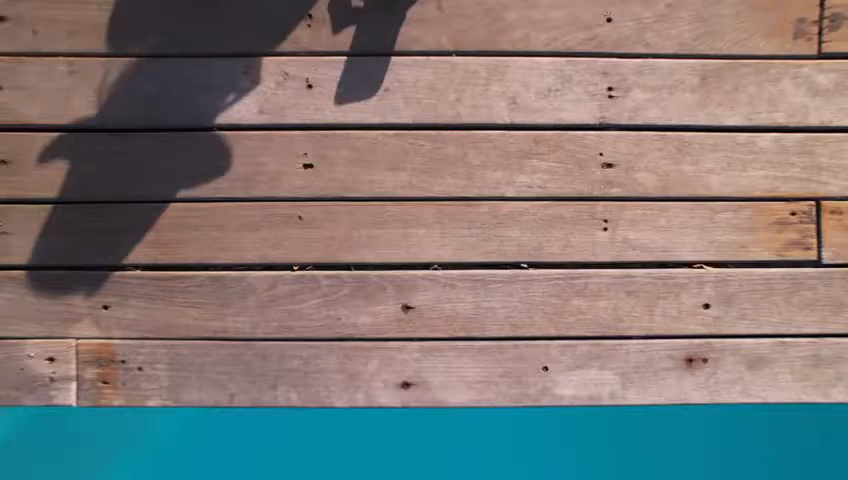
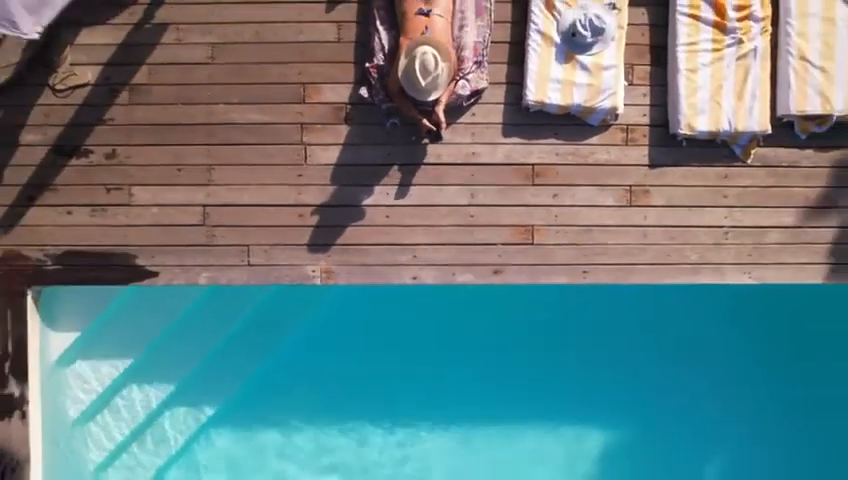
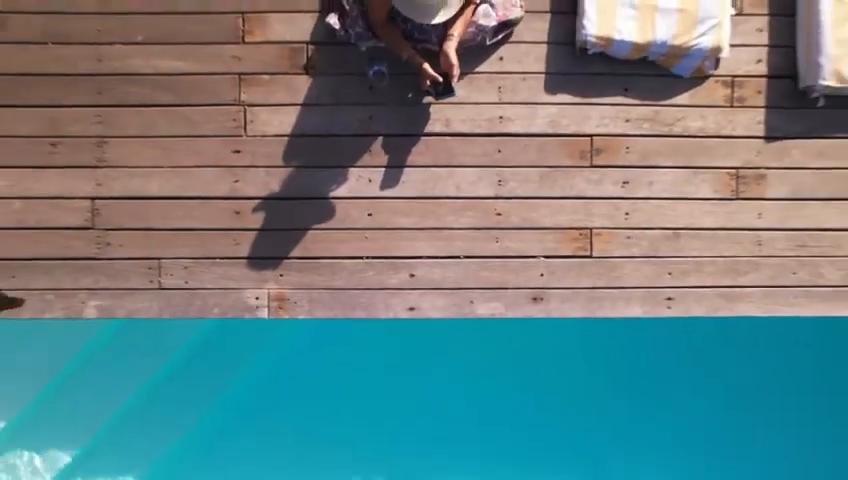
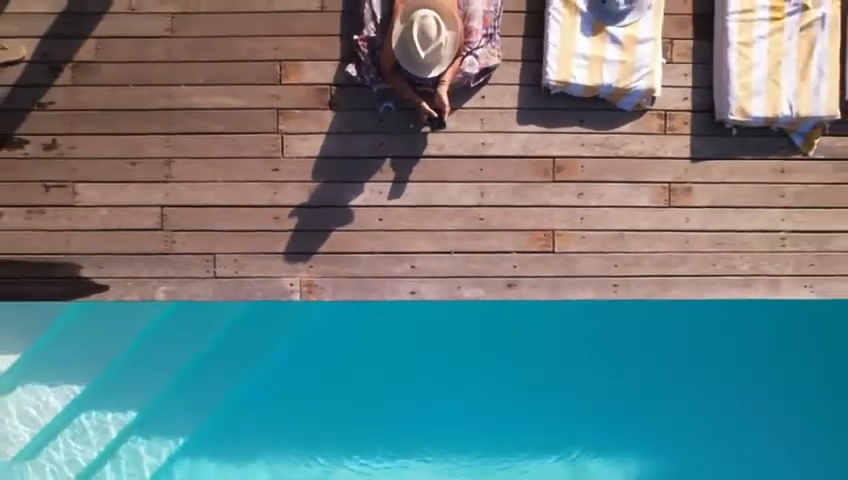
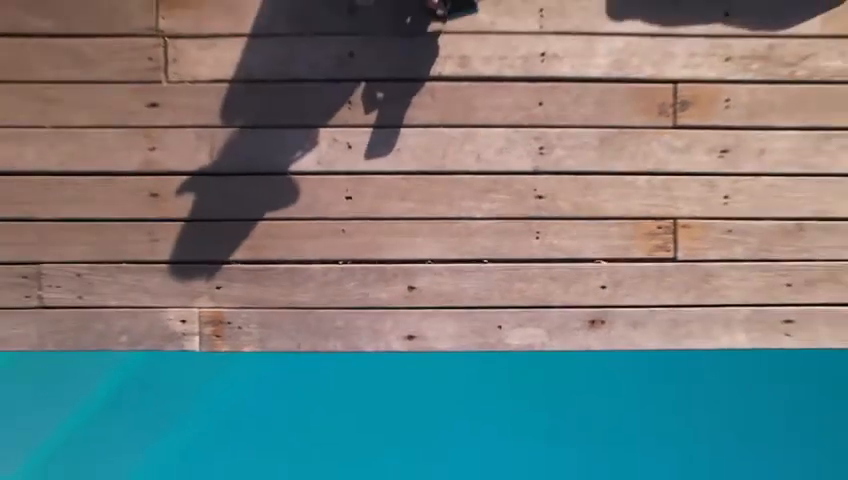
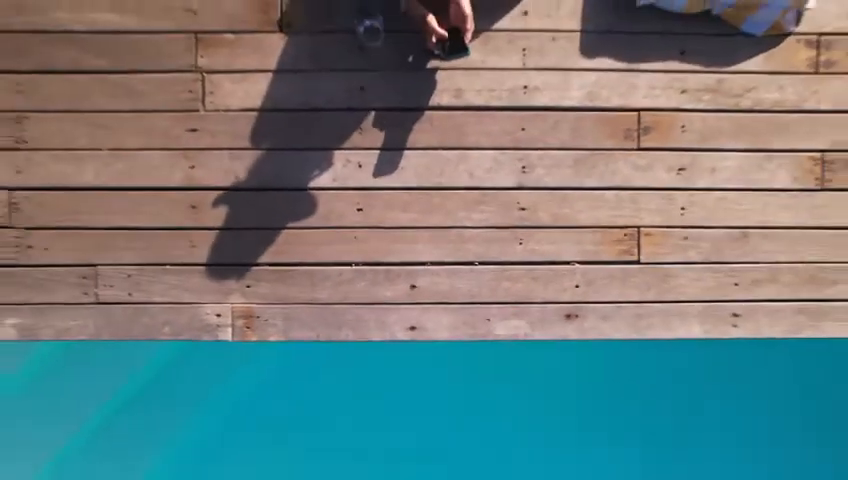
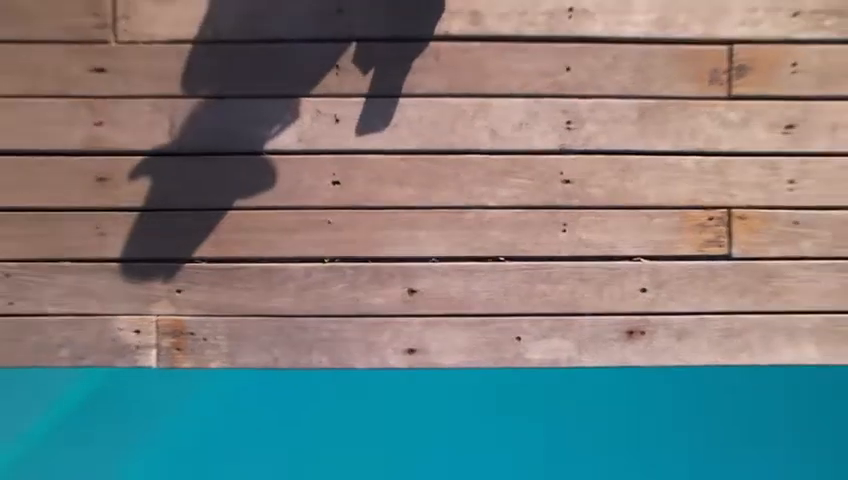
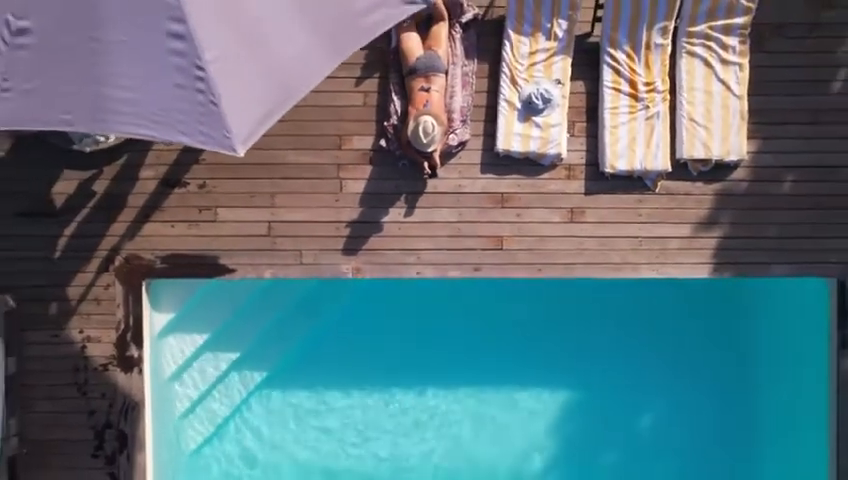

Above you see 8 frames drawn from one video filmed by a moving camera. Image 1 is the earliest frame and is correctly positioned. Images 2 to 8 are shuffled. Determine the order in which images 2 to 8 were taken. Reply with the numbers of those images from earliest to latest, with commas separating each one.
7, 5, 6, 3, 4, 2, 8
